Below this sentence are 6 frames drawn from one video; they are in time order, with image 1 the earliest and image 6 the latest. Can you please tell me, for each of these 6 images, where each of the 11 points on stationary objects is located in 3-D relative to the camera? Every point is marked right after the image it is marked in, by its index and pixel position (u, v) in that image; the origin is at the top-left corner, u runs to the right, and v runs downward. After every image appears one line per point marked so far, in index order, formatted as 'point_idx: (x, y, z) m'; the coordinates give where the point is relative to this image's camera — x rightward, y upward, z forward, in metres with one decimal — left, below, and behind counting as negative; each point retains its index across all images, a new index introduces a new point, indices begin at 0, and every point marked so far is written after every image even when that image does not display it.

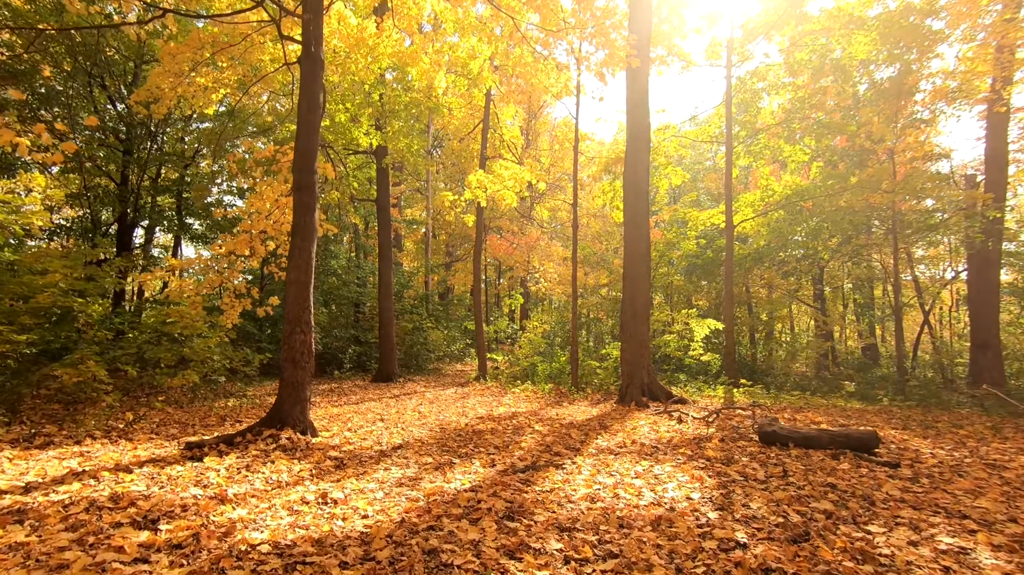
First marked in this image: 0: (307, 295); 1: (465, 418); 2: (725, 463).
0: (-2.1, -0.1, +5.4) m
1: (-0.6, -1.7, +7.0) m
2: (+1.7, -1.4, +4.3) m
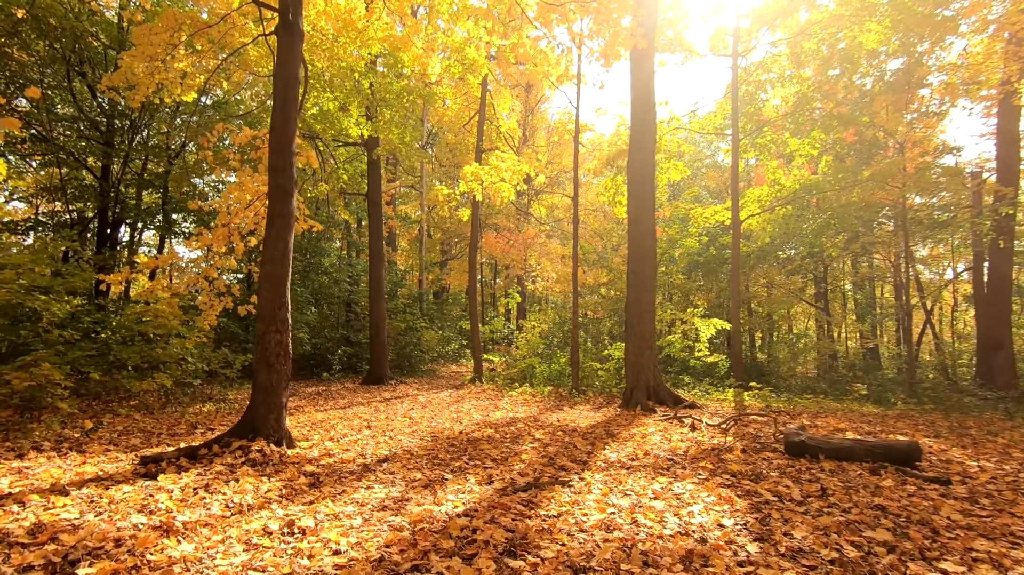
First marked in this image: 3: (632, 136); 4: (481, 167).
0: (-2.1, 0.0, +4.9) m
1: (-0.6, -1.7, +6.5) m
2: (+1.7, -1.4, +3.8) m
3: (+1.9, +2.4, +8.6) m
4: (-0.6, +2.5, +11.0) m
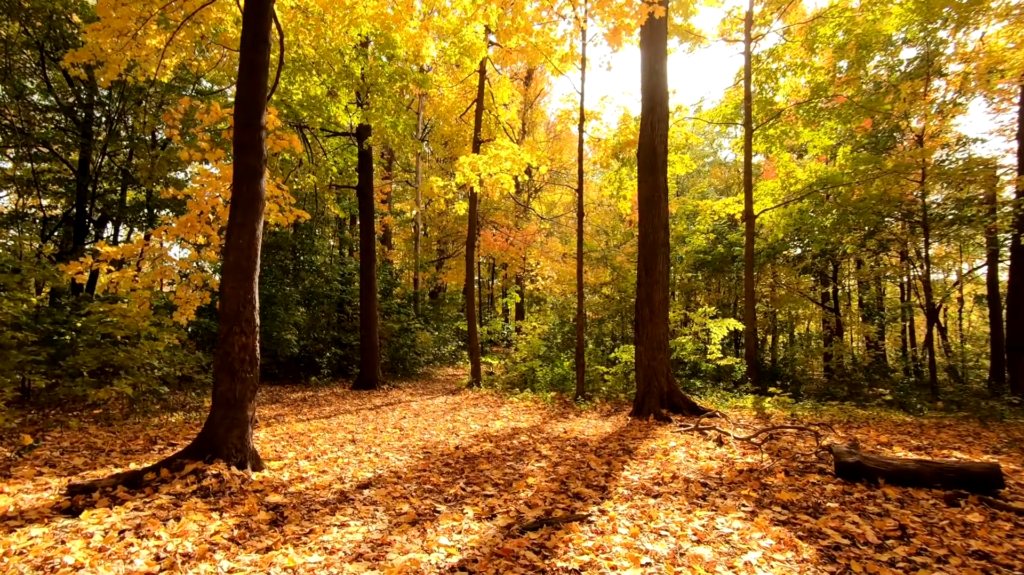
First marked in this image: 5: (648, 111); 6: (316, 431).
0: (-2.0, 0.0, +4.2) m
1: (-0.6, -1.6, +5.8) m
2: (+1.8, -1.3, +3.2) m
3: (+1.9, +2.5, +7.9) m
4: (-0.6, +2.5, +10.3) m
5: (+2.0, +2.6, +7.8) m
6: (-2.2, -1.6, +6.1) m
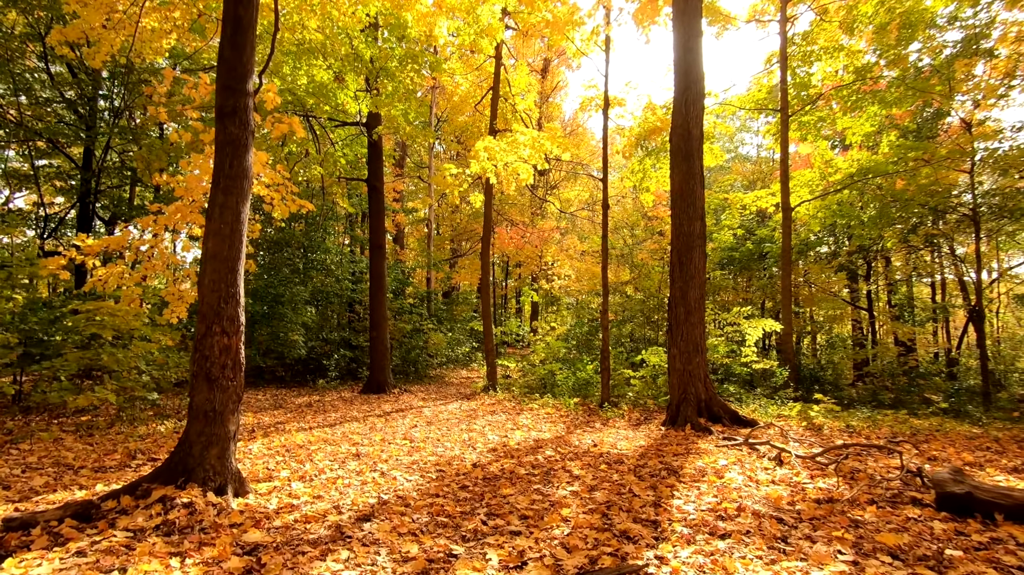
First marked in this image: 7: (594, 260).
0: (-1.8, +0.1, +3.6) m
1: (-0.4, -1.6, +5.2) m
2: (+1.9, -1.3, +2.5) m
3: (+2.2, +2.5, +7.2) m
4: (-0.3, +2.6, +9.7) m
5: (+2.3, +2.6, +7.1) m
6: (-2.0, -1.6, +5.5) m
7: (+2.2, +0.7, +14.9) m
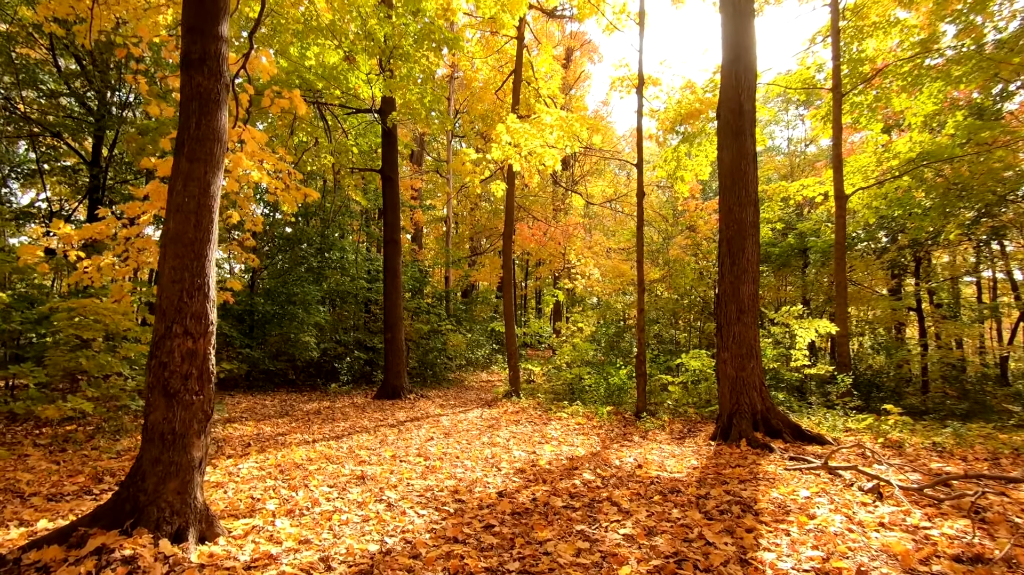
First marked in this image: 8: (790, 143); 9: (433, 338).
0: (-1.6, +0.1, +2.8) m
1: (-0.1, -1.5, +4.4) m
2: (+2.1, -1.2, +1.6) m
3: (+2.5, +2.6, +6.4) m
4: (+0.1, +2.6, +8.9) m
5: (+2.6, +2.7, +6.3) m
6: (-1.7, -1.5, +4.8) m
7: (+2.8, +0.8, +14.1) m
8: (+10.1, +5.2, +19.5) m
9: (-1.8, -1.2, +12.6) m
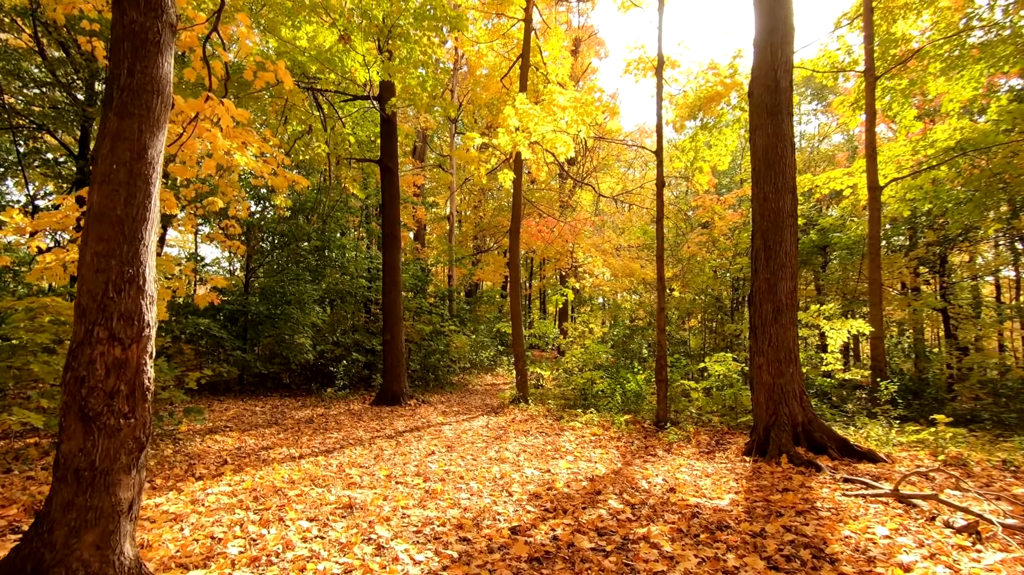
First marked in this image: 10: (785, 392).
0: (-1.6, +0.2, +2.2) m
1: (0.0, -1.5, +3.8) m
2: (+2.2, -1.2, +1.0) m
3: (+2.6, +2.6, +5.7) m
4: (+0.2, +2.6, +8.3) m
5: (+2.7, +2.7, +5.6) m
6: (-1.6, -1.5, +4.2) m
7: (+3.0, +0.8, +13.4) m
8: (+10.3, +5.3, +18.8) m
9: (-1.7, -1.1, +12.0) m
10: (+2.7, -1.0, +5.3) m
